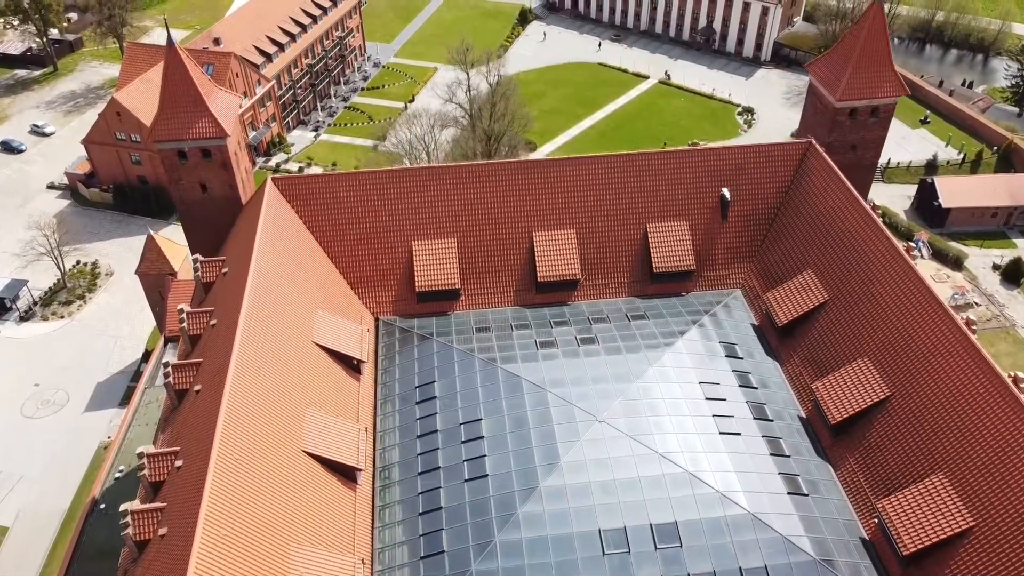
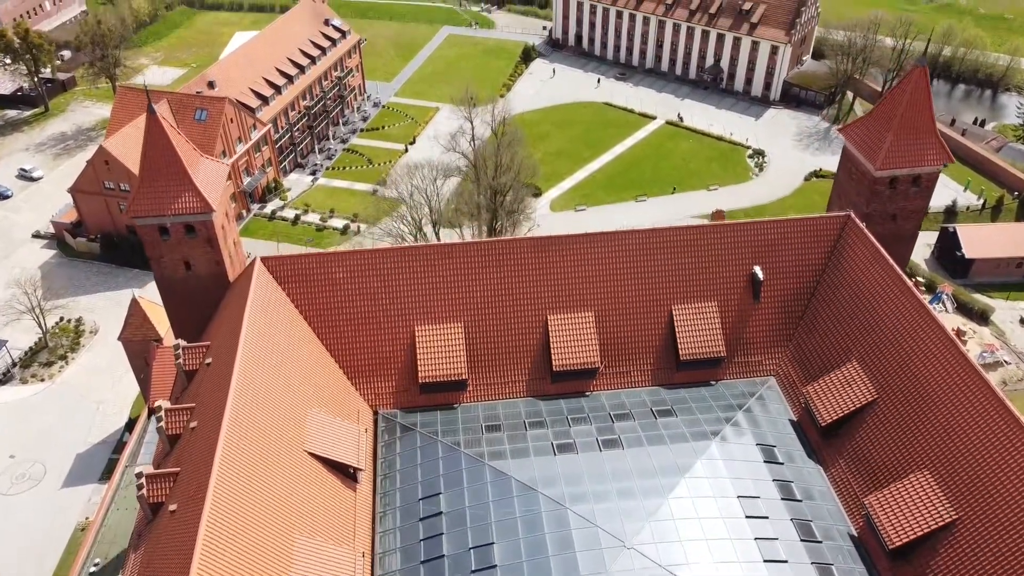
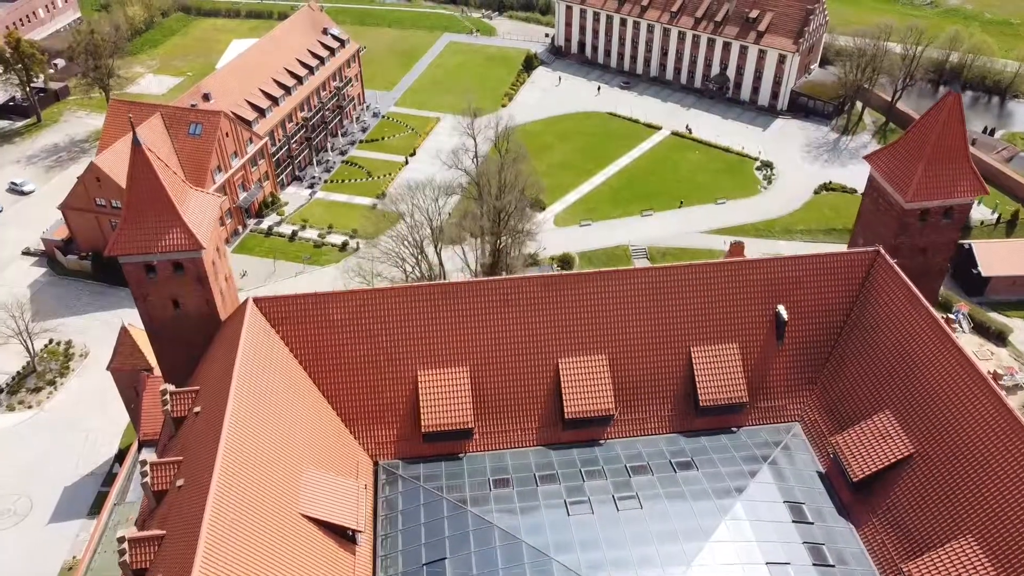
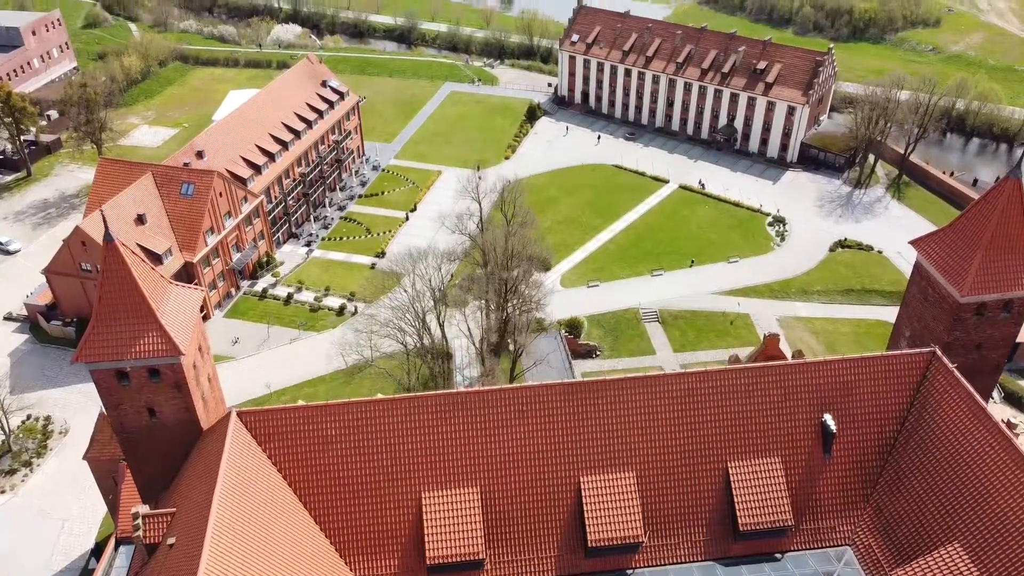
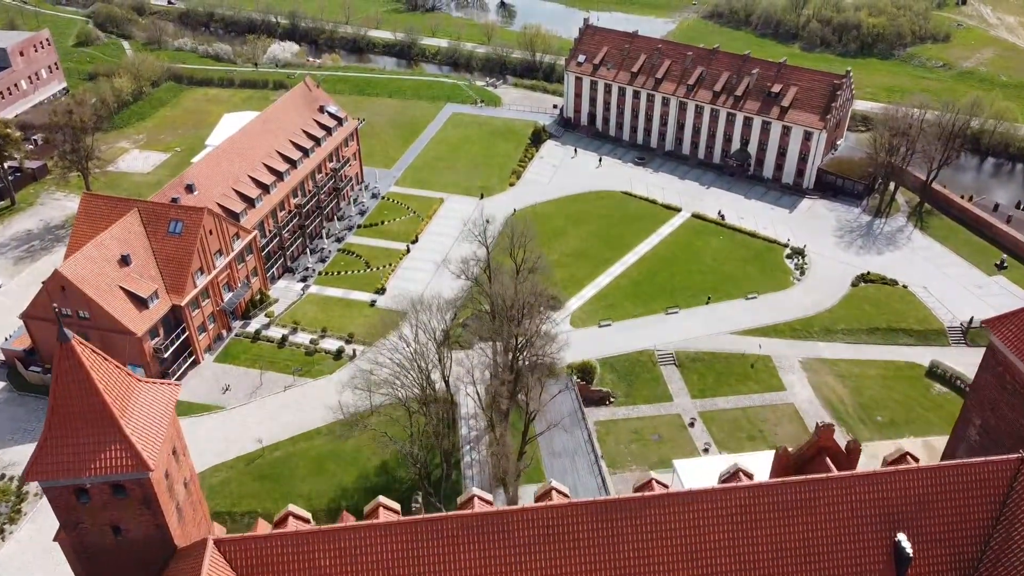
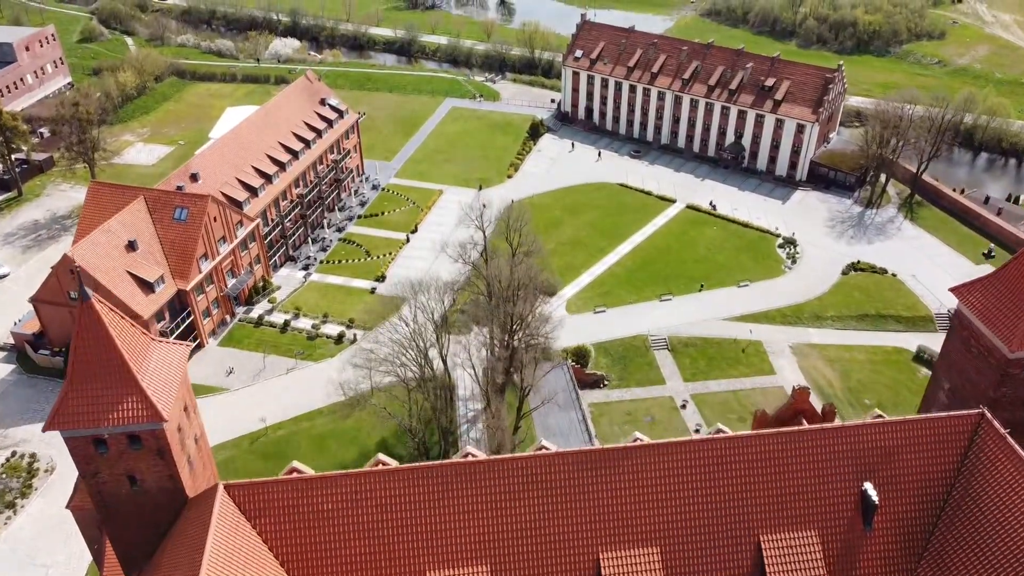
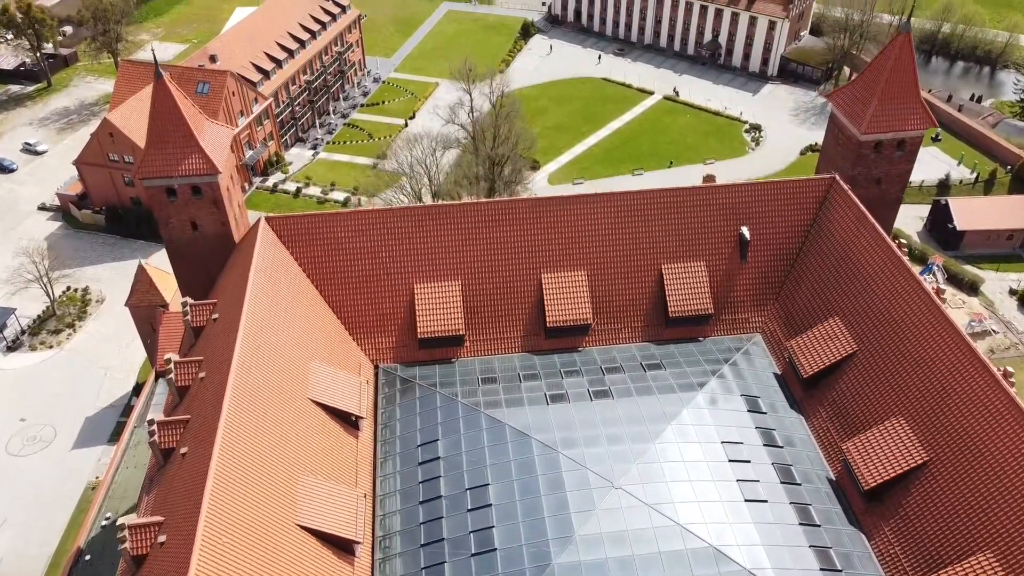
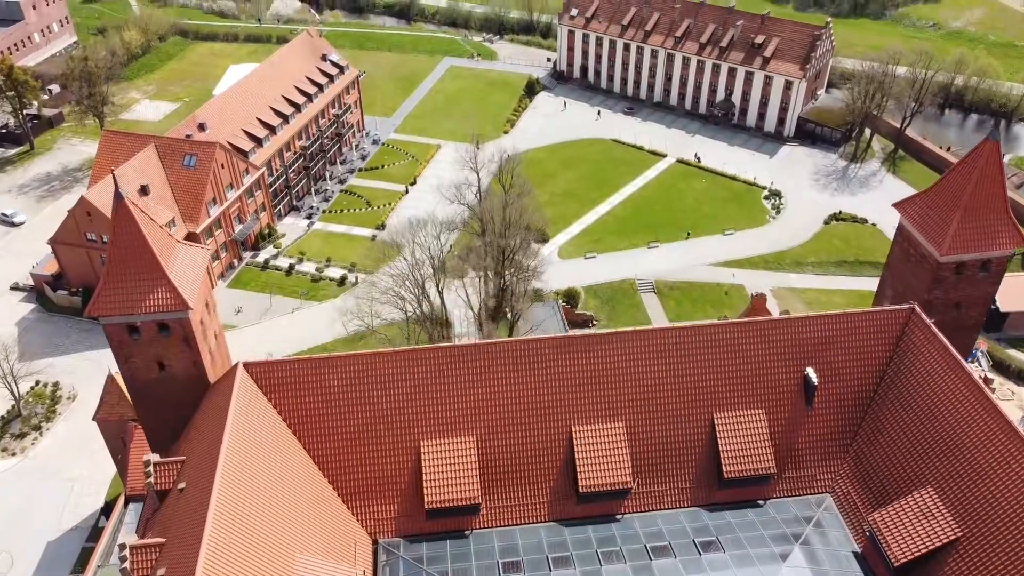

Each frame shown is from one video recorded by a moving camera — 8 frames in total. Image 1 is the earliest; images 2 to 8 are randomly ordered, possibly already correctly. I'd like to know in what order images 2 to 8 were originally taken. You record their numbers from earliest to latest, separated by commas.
7, 2, 3, 8, 4, 6, 5
